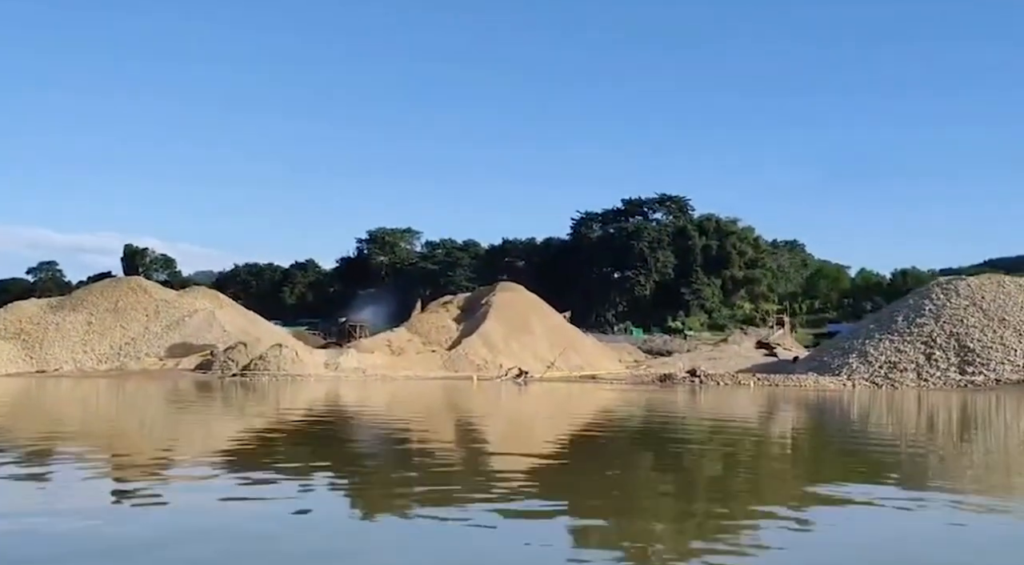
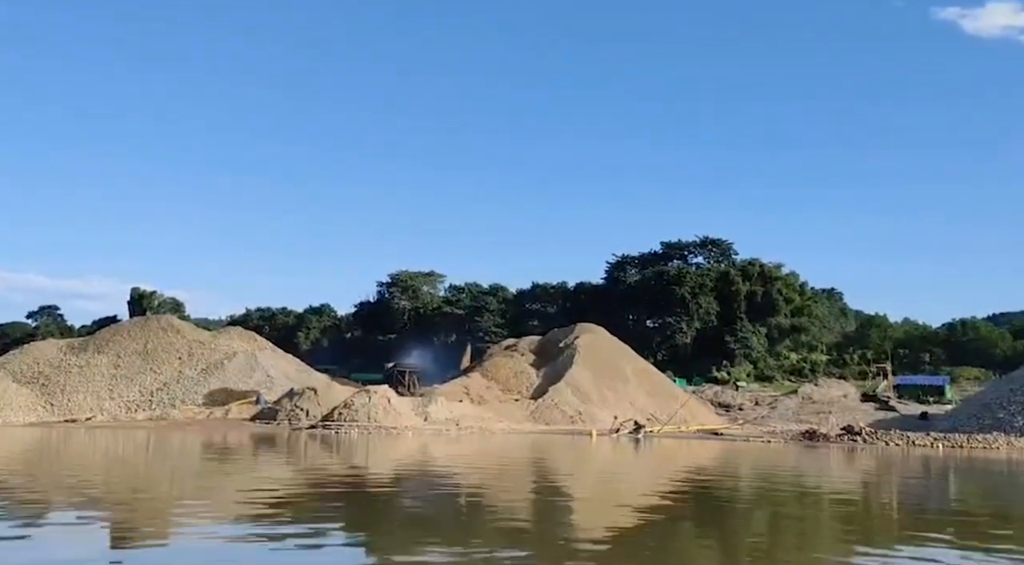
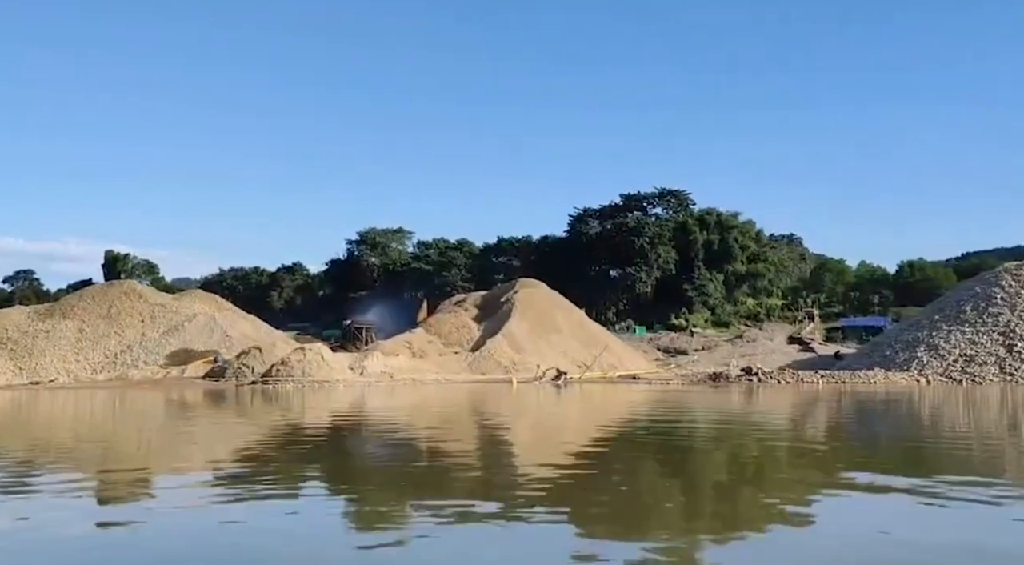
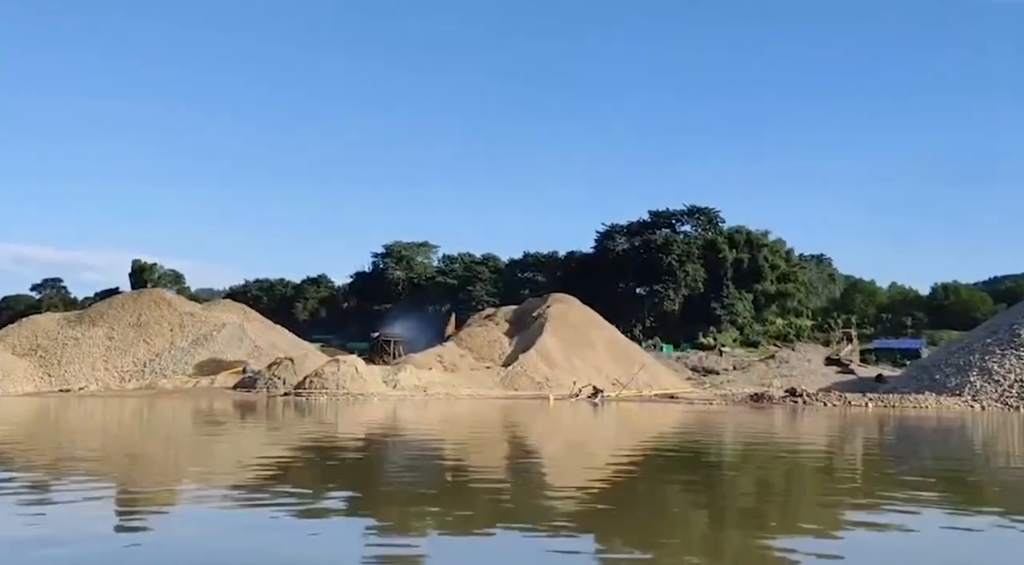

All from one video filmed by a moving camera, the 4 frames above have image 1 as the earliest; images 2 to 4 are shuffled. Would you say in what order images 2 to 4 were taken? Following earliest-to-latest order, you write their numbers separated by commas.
3, 4, 2
